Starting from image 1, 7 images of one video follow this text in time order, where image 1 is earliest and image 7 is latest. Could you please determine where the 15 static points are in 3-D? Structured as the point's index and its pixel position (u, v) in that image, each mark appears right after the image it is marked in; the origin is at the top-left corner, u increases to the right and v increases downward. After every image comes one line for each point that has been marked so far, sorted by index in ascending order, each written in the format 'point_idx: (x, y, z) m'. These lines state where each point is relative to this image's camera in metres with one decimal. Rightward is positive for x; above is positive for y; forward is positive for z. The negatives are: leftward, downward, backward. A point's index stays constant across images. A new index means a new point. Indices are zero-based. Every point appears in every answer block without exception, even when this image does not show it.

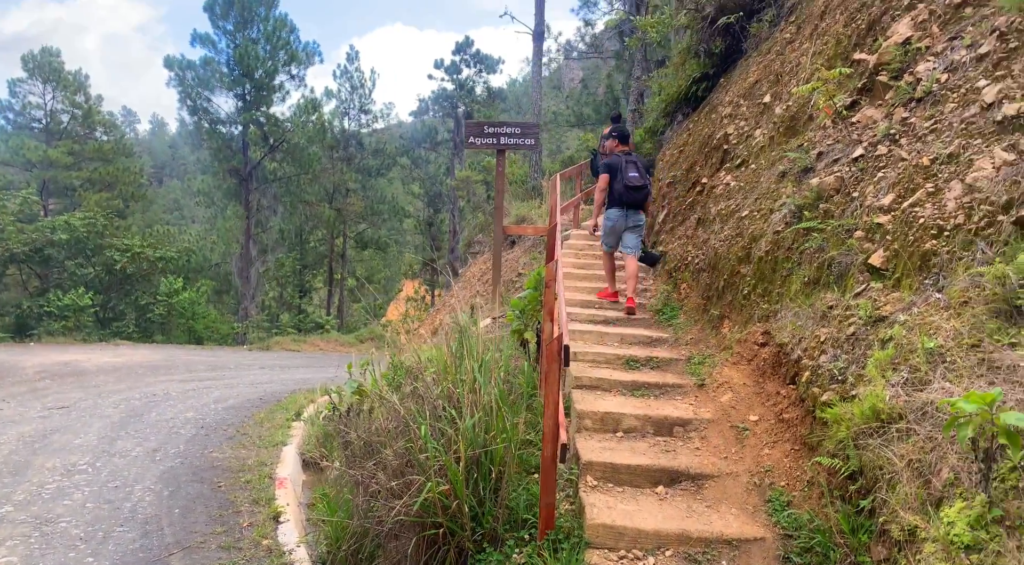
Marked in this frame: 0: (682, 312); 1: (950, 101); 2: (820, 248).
0: (+1.5, -0.3, +6.2) m
1: (+2.7, +1.1, +4.4) m
2: (+2.0, +0.2, +4.6) m
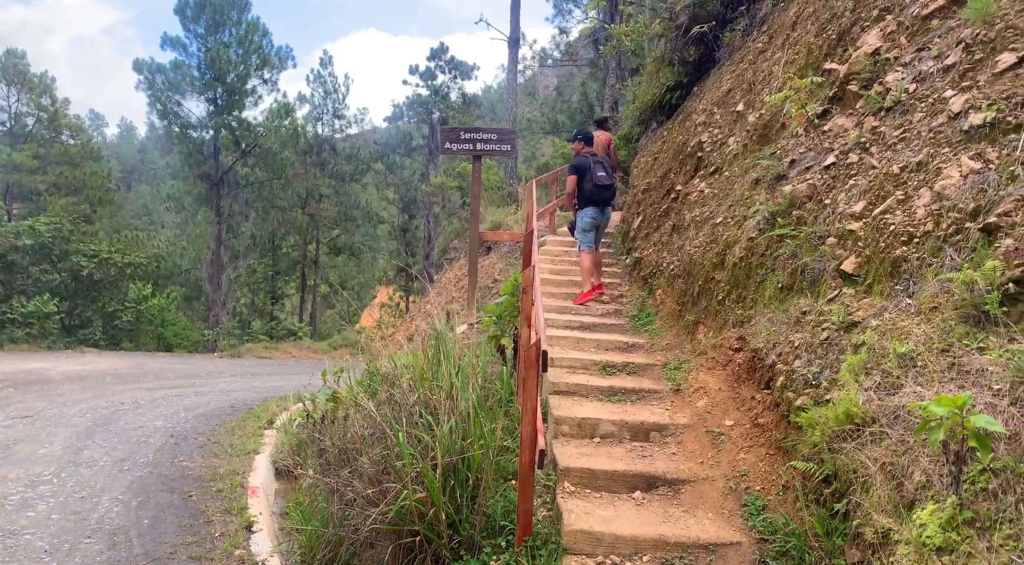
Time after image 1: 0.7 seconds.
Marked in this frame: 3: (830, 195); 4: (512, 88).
0: (+1.3, -0.3, +6.3) m
1: (+2.5, +1.1, +4.5) m
2: (+1.8, +0.2, +4.6) m
3: (+2.1, +0.6, +4.7) m
4: (0.0, +4.6, +17.0) m
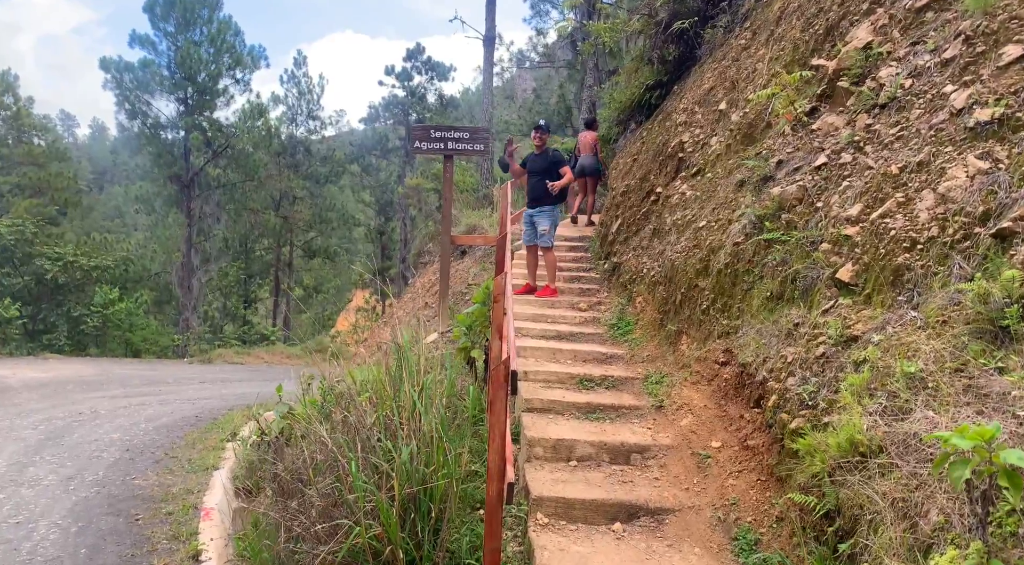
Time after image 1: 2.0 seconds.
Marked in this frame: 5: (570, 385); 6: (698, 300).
0: (+1.0, -0.4, +5.9) m
1: (+2.3, +1.0, +4.2) m
2: (+1.6, +0.1, +4.3) m
3: (+1.9, +0.5, +4.4) m
4: (-0.6, +4.5, +16.7) m
5: (+0.4, -0.7, +5.1) m
6: (+1.3, -0.1, +5.1) m
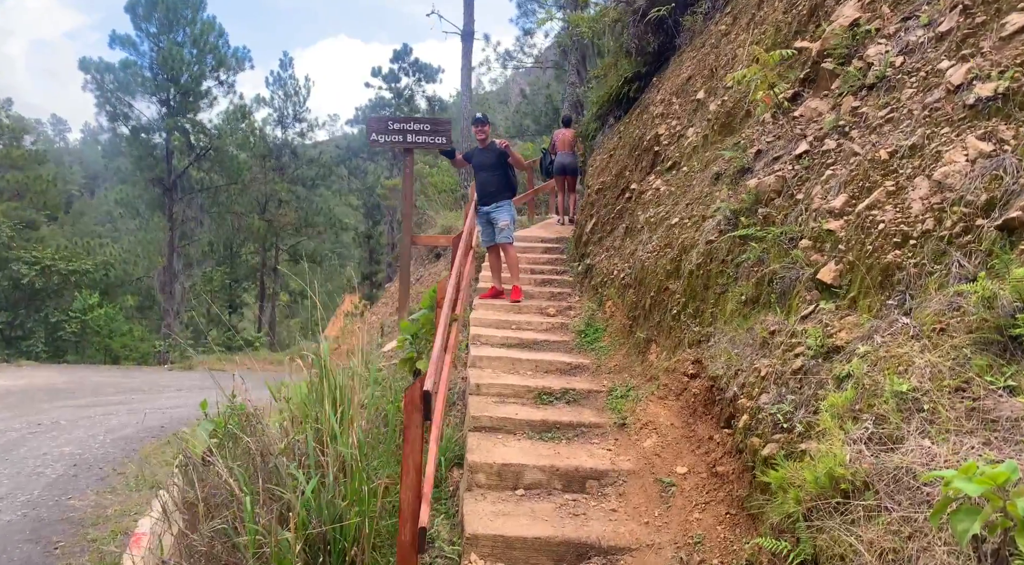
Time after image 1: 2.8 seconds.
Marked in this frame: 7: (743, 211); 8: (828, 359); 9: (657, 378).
0: (+0.7, -0.4, +5.4) m
1: (+2.0, +1.0, +3.7) m
2: (+1.3, +0.1, +3.8) m
3: (+1.6, +0.5, +3.9) m
4: (-1.0, +4.4, +16.2) m
5: (+0.1, -0.7, +4.6) m
6: (+1.0, -0.1, +4.6) m
7: (+1.4, +0.4, +4.2) m
8: (+1.3, -0.3, +2.9) m
9: (+0.9, -0.6, +4.3) m
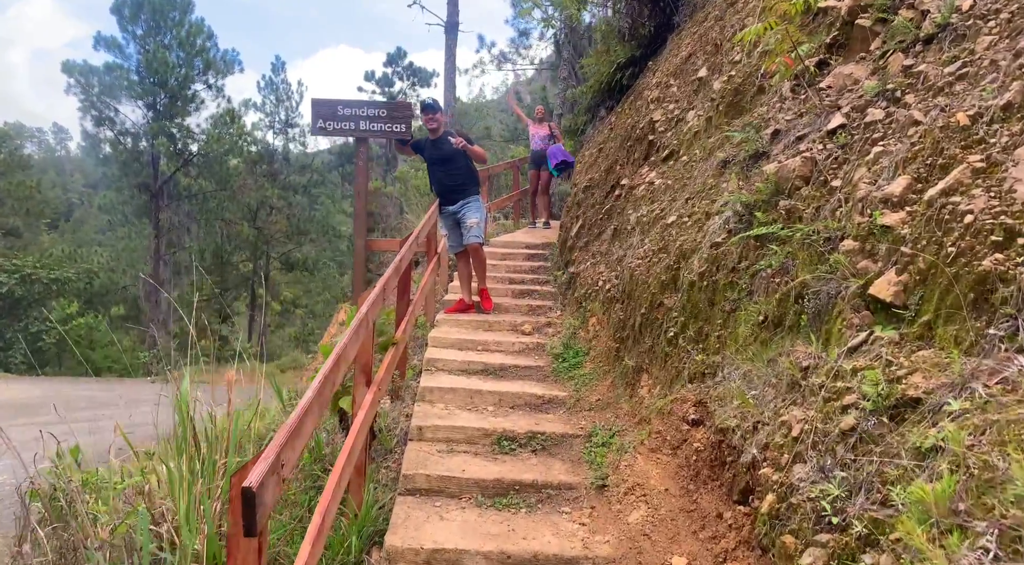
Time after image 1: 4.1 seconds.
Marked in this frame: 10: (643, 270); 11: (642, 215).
0: (+0.5, -0.5, +4.4) m
1: (+1.8, +0.9, +2.7) m
2: (+1.1, +0.1, +2.9) m
3: (+1.3, +0.4, +2.9) m
4: (-1.2, +4.2, +15.2) m
5: (-0.1, -0.8, +3.6) m
6: (+0.8, -0.2, +3.6) m
7: (+1.1, +0.4, +3.2) m
8: (+1.0, -0.4, +2.0) m
9: (+0.6, -0.6, +3.3) m
10: (+0.8, +0.1, +4.1) m
11: (+0.9, +0.4, +4.7) m
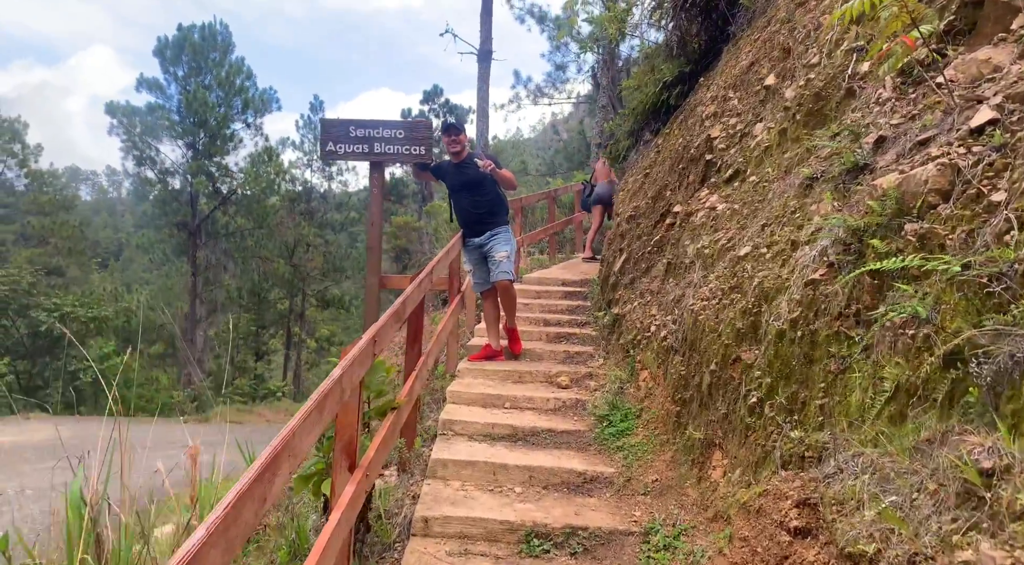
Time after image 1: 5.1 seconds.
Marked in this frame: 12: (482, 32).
0: (+0.6, -0.7, +3.6) m
1: (+1.9, +0.8, +1.9) m
2: (+1.2, -0.1, +2.0) m
3: (+1.4, +0.3, +2.1) m
4: (-0.4, +3.4, +14.7) m
5: (0.0, -1.0, +2.8) m
6: (+0.9, -0.4, +2.8) m
7: (+1.2, +0.2, +2.4) m
8: (+1.1, -0.5, +1.1) m
9: (+0.7, -0.8, +2.5) m
10: (+0.9, -0.1, +3.3) m
11: (+1.0, +0.2, +3.9) m
12: (-0.5, +4.3, +12.5) m
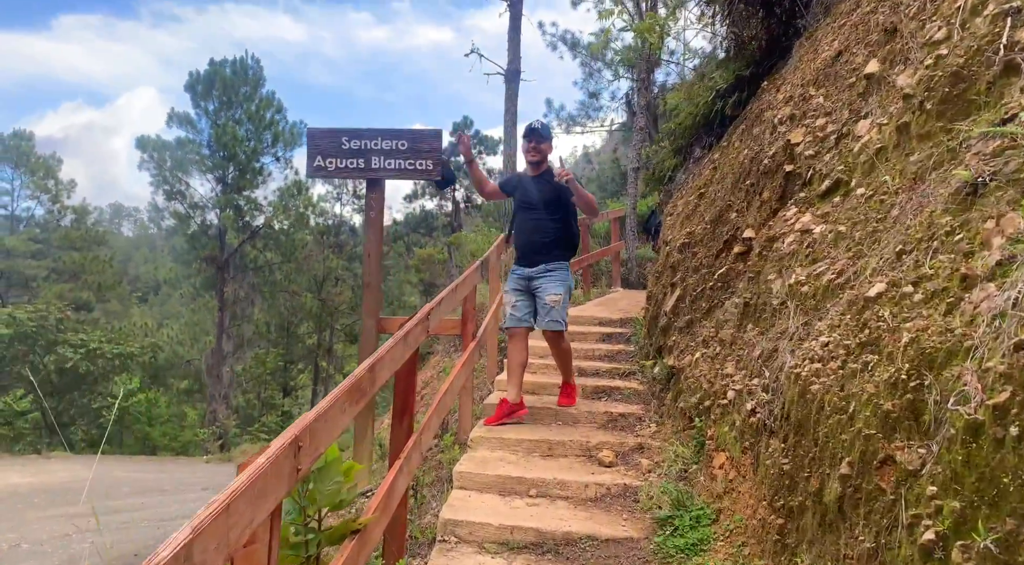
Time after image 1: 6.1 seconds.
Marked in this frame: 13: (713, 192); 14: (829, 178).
0: (+0.7, -0.9, +2.5) m
1: (+1.9, +0.7, +0.9) m
2: (+1.2, -0.2, +1.0) m
3: (+1.4, +0.2, +1.1) m
4: (+0.1, +2.7, +13.9) m
5: (0.0, -1.1, +1.7) m
6: (+0.9, -0.5, +1.7) m
7: (+1.3, +0.1, +1.4) m
8: (+1.1, -0.5, 0.0) m
9: (+0.8, -0.9, +1.4) m
10: (+1.0, -0.3, +2.2) m
11: (+1.1, 0.0, +2.9) m
12: (0.0, +3.7, +11.7) m
13: (+1.4, +0.6, +4.9) m
14: (+1.4, +0.5, +3.3) m
